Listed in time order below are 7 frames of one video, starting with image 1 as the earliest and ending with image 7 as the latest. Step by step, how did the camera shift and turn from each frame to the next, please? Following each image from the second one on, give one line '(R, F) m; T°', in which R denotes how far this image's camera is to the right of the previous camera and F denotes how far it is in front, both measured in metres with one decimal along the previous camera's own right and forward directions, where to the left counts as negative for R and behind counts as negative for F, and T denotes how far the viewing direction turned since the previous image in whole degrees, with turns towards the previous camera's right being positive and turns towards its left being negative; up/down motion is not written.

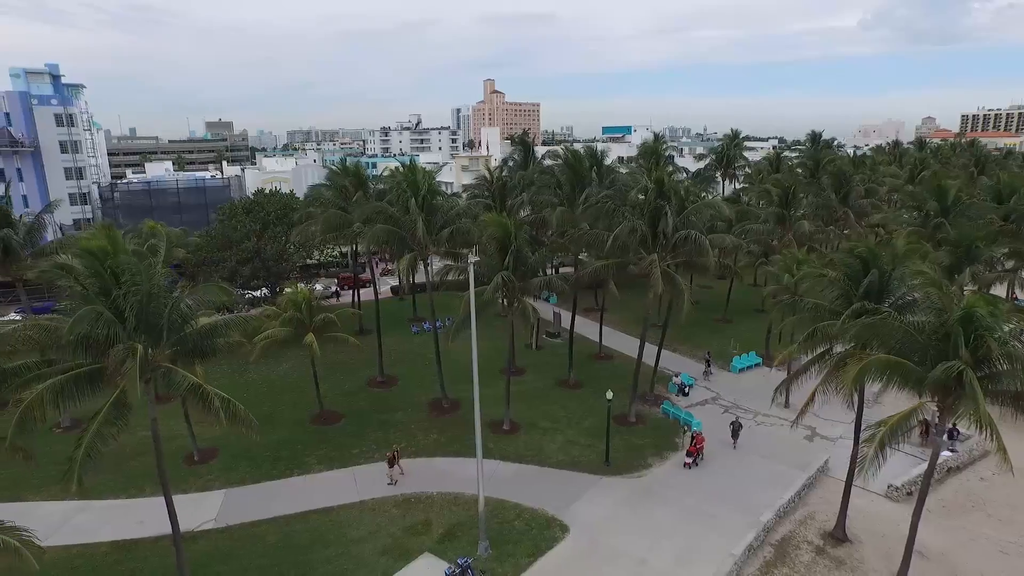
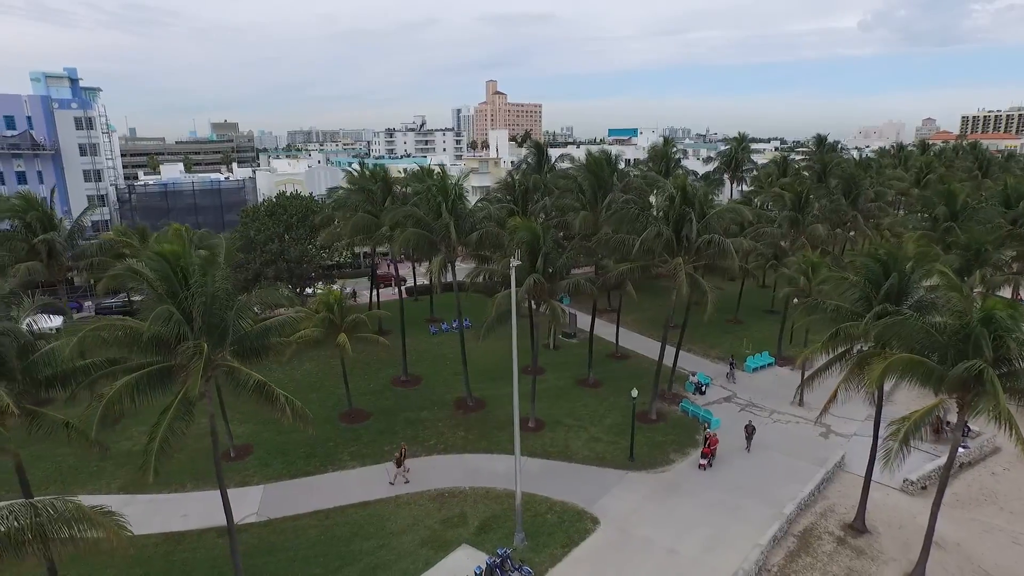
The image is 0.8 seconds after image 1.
(-0.9, -0.7) m; 0°
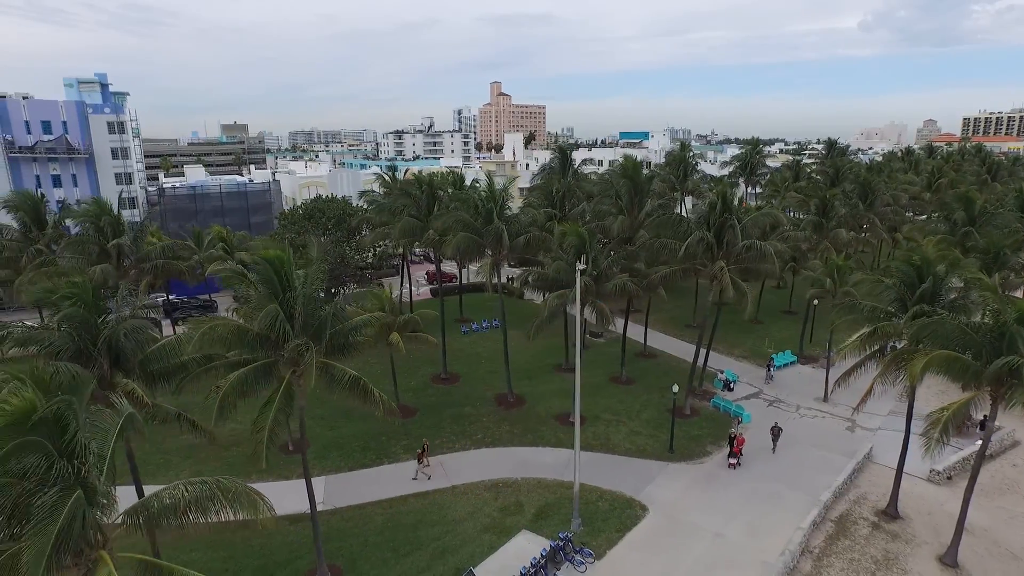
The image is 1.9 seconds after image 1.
(-1.6, -1.1) m; 0°
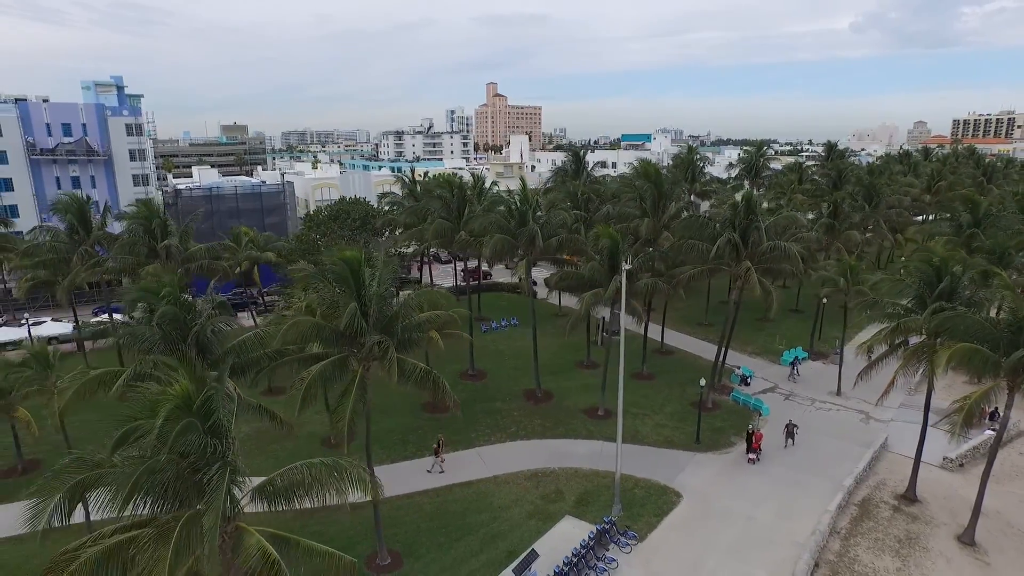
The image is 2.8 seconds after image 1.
(-1.5, -1.0) m; +1°
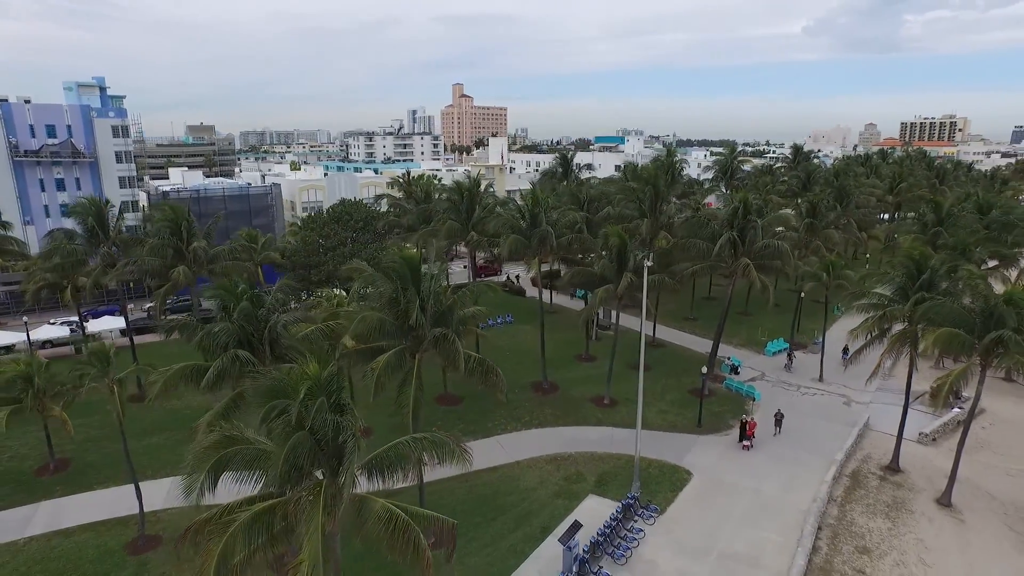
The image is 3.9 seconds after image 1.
(-2.0, -1.4) m; +3°
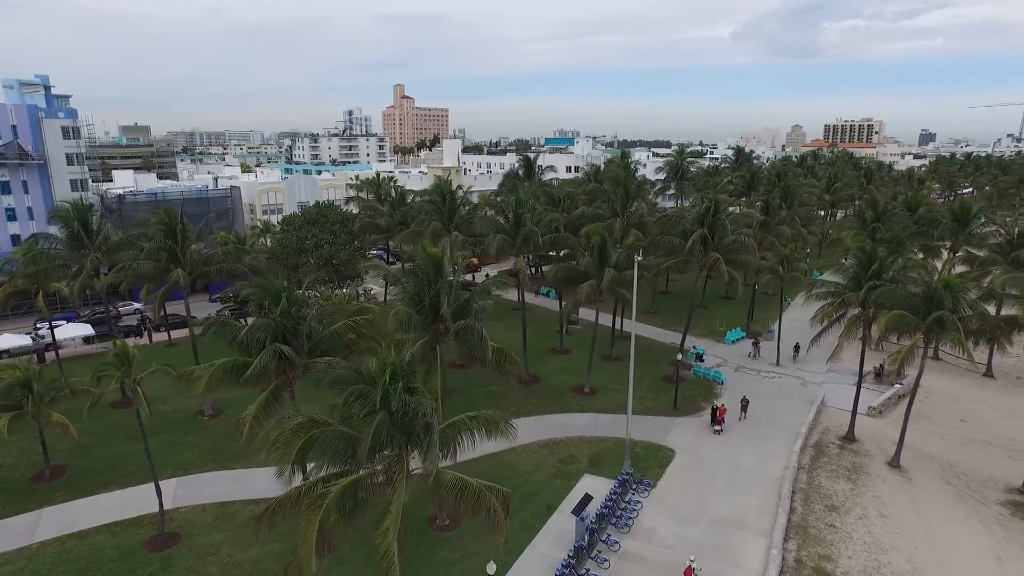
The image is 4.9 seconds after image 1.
(-1.9, -1.2) m; +5°
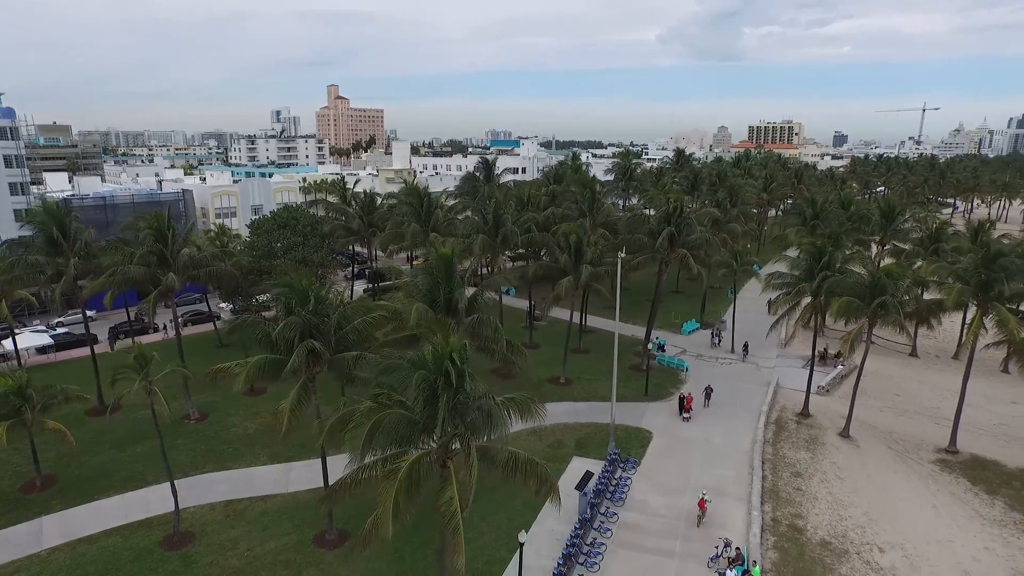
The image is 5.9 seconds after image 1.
(-2.0, -1.2) m; +6°
